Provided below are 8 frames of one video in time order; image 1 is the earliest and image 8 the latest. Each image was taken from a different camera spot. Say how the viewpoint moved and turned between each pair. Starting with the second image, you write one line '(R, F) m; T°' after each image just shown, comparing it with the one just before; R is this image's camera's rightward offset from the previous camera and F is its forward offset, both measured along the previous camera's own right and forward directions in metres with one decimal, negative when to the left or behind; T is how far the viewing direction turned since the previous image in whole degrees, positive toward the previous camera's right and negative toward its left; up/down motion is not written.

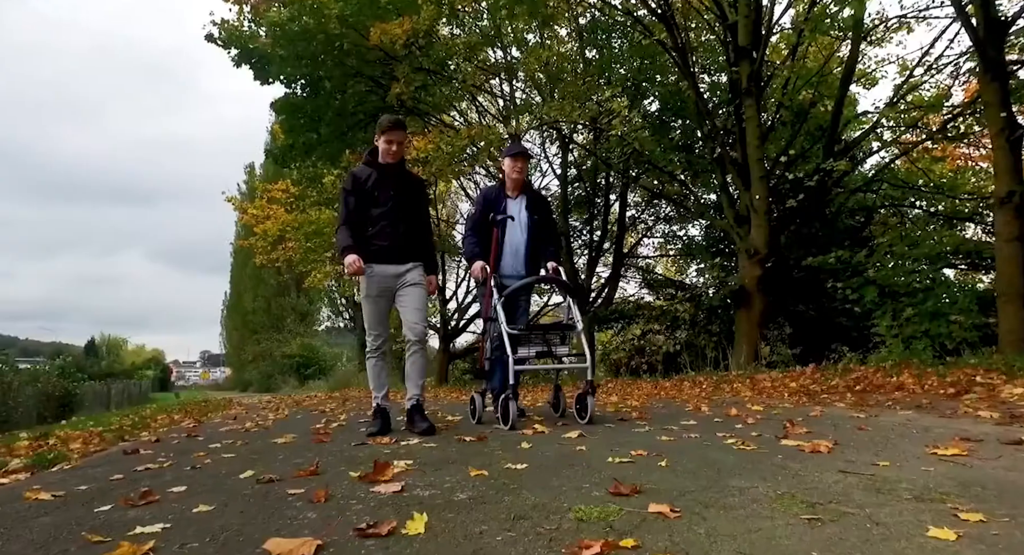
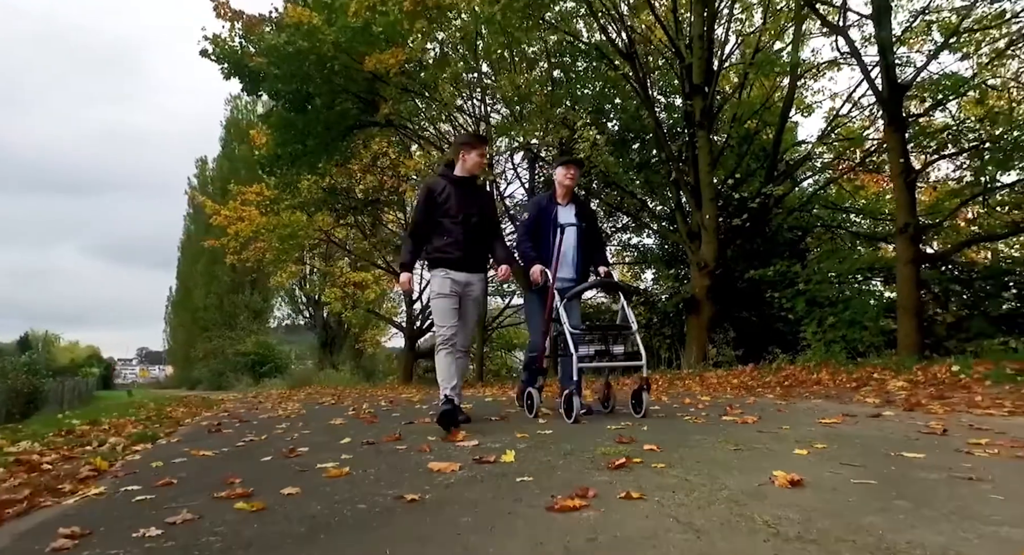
(-0.5, -1.4) m; +4°
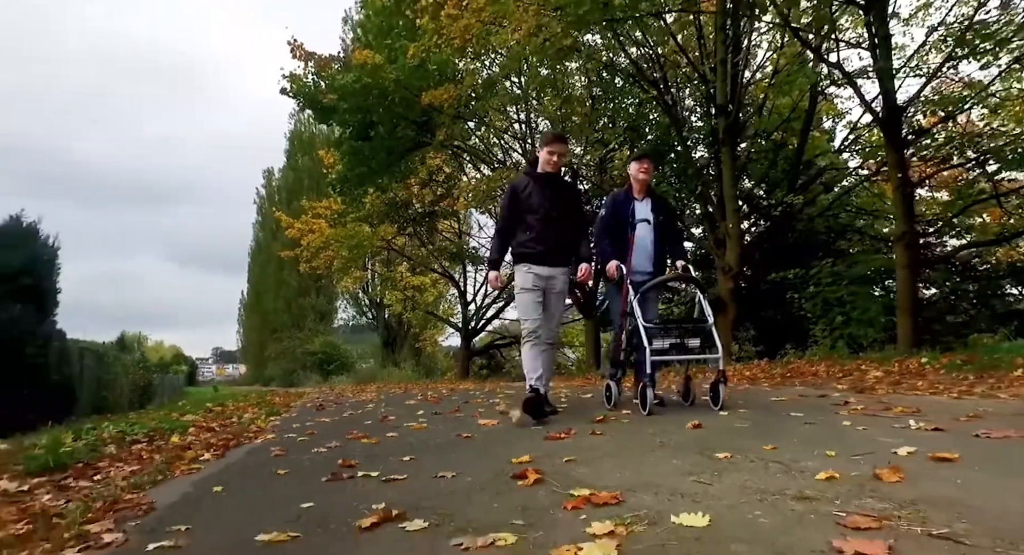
(+0.3, -1.7) m; -4°
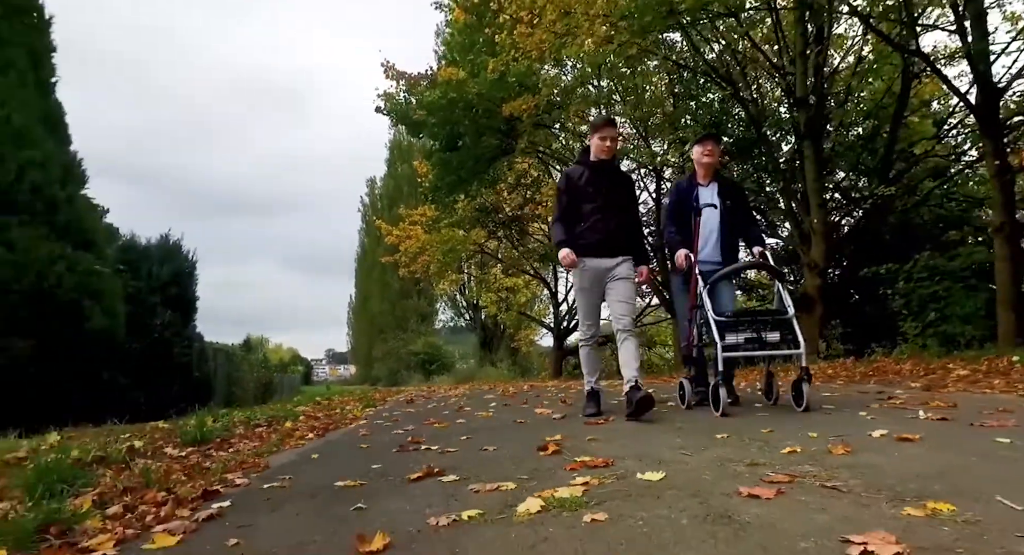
(+0.4, -0.7) m; -8°
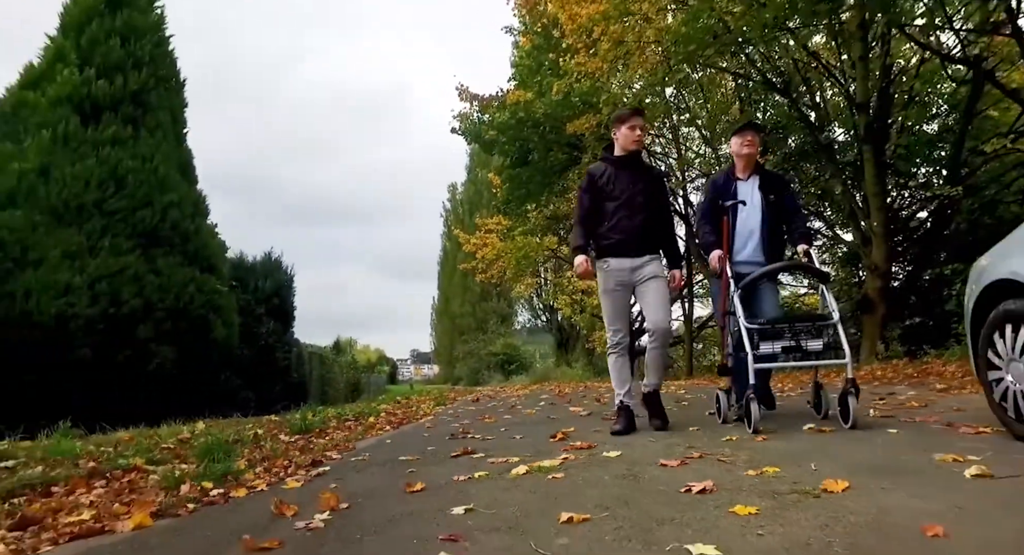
(+0.4, -1.2) m; -7°
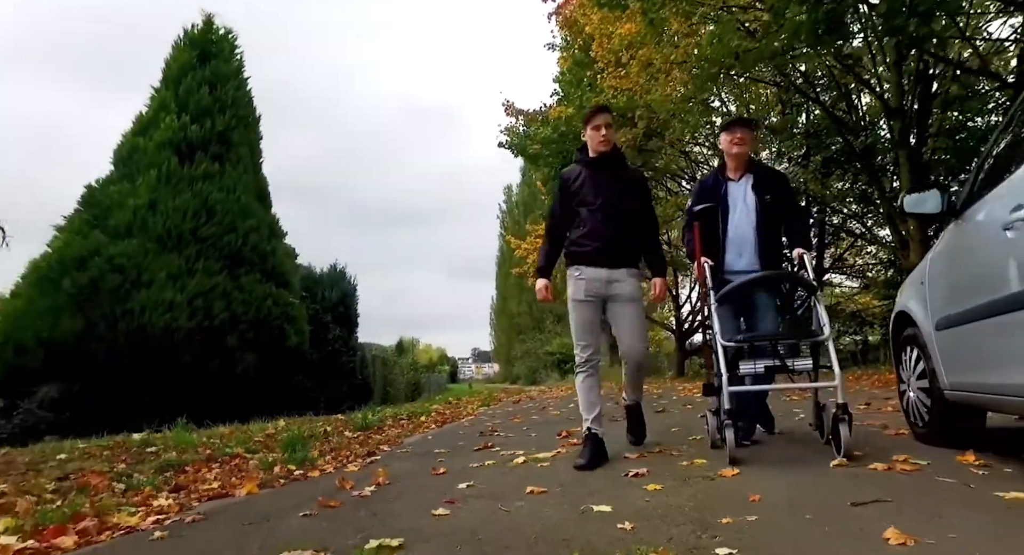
(+0.4, -1.1) m; -5°
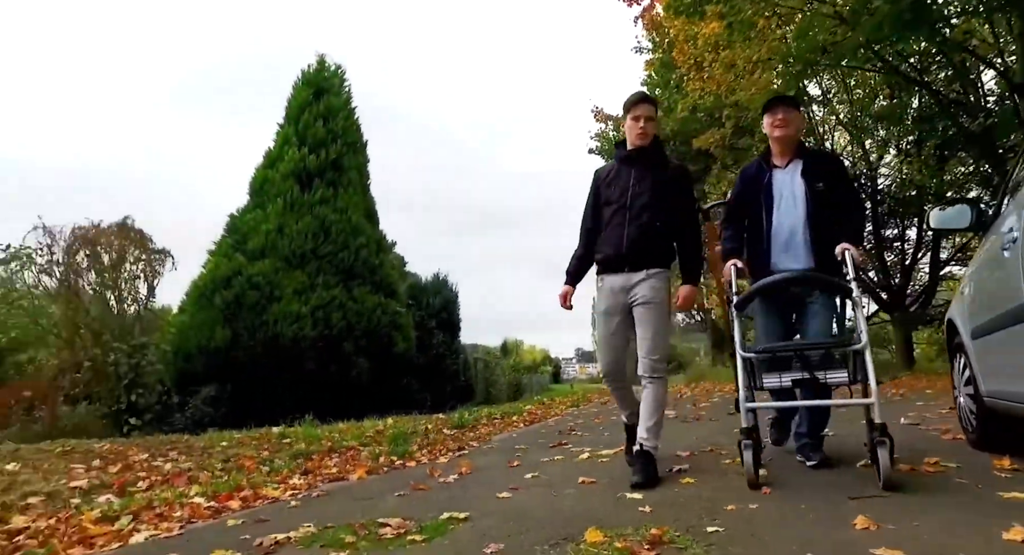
(+0.3, -0.6) m; -8°
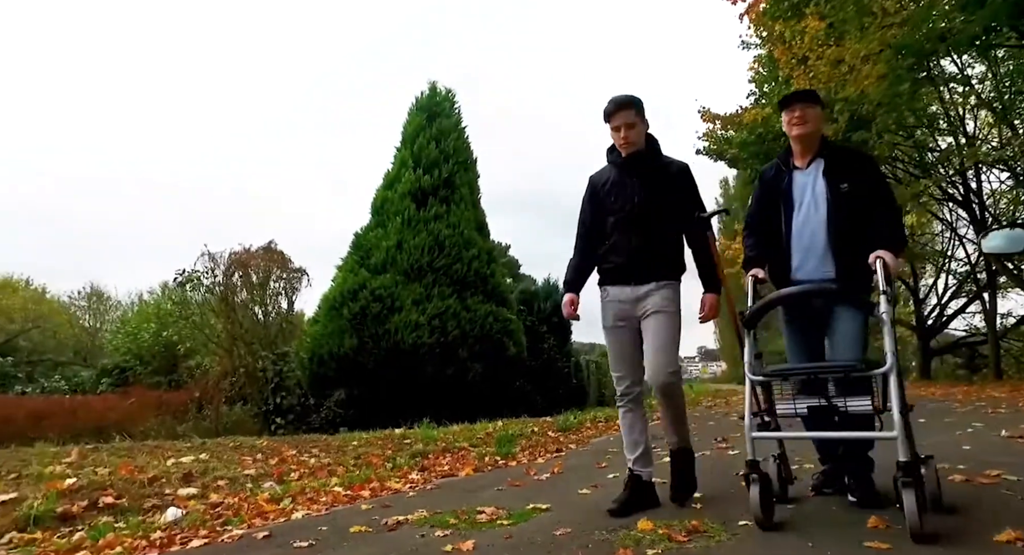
(+0.2, -0.6) m; -9°
